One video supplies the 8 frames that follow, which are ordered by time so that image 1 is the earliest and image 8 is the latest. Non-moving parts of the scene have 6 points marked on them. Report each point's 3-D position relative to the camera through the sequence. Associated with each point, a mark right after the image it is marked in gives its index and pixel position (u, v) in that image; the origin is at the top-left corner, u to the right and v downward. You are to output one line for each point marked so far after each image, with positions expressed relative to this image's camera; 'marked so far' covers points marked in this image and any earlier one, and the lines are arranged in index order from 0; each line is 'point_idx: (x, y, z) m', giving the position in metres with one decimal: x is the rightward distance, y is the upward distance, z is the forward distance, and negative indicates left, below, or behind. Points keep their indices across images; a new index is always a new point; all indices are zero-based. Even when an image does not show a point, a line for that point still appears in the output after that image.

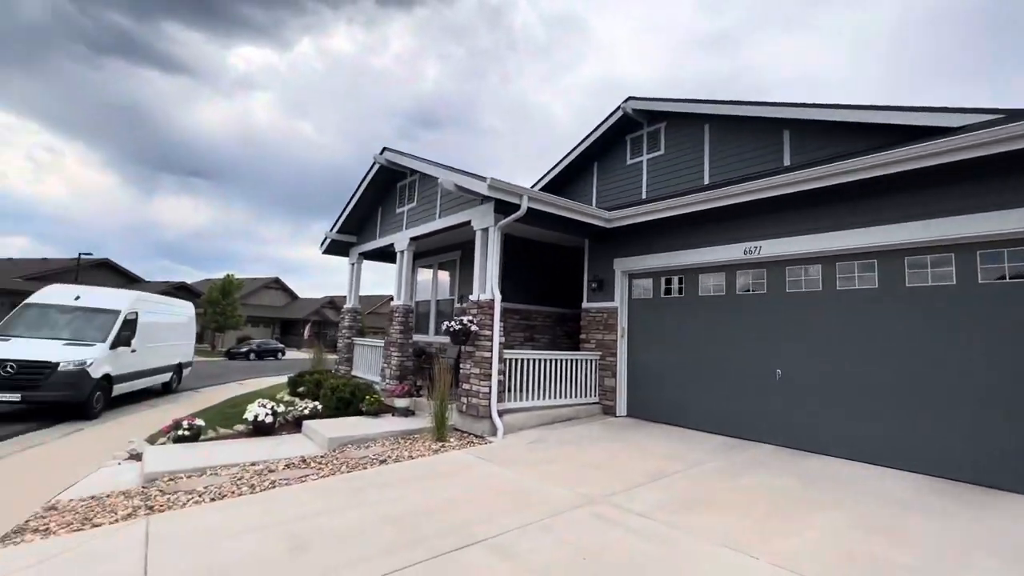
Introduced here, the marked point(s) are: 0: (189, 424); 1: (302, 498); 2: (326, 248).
0: (-4.8, -2.0, +7.1) m
1: (-2.1, -2.2, +4.8) m
2: (-5.1, +1.1, +12.9) m
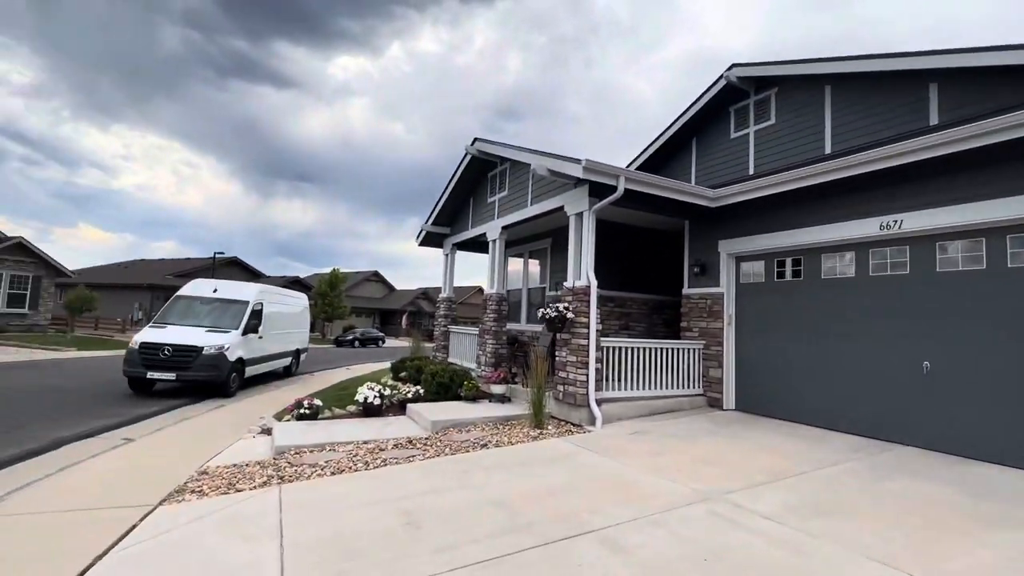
0: (-3.3, -1.9, +7.7) m
1: (-1.0, -2.0, +5.0) m
2: (-2.6, +1.4, +13.4) m
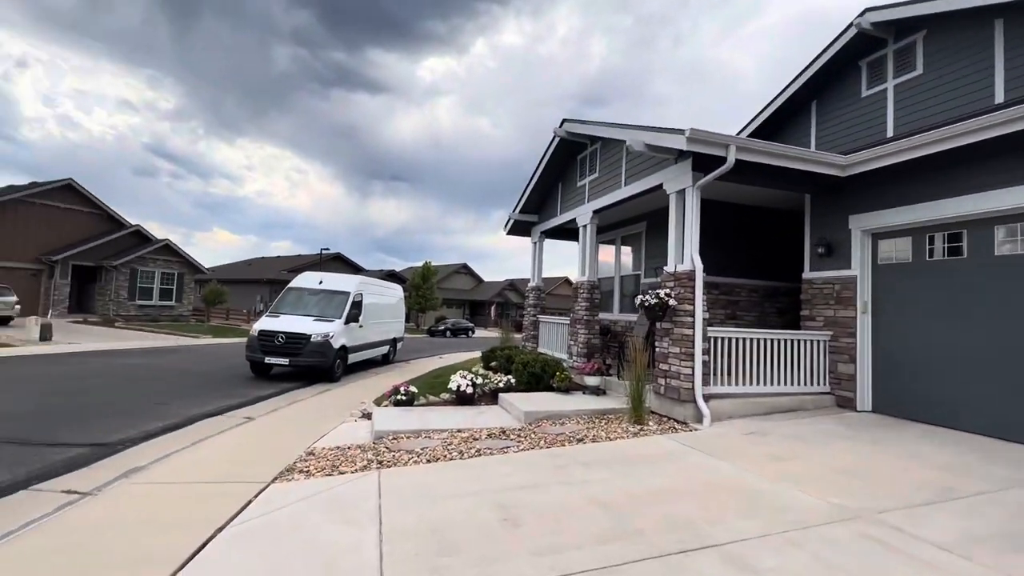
0: (-1.8, -1.7, +7.9) m
1: (0.0, -1.9, +4.8) m
2: (-0.1, +1.7, +13.3) m
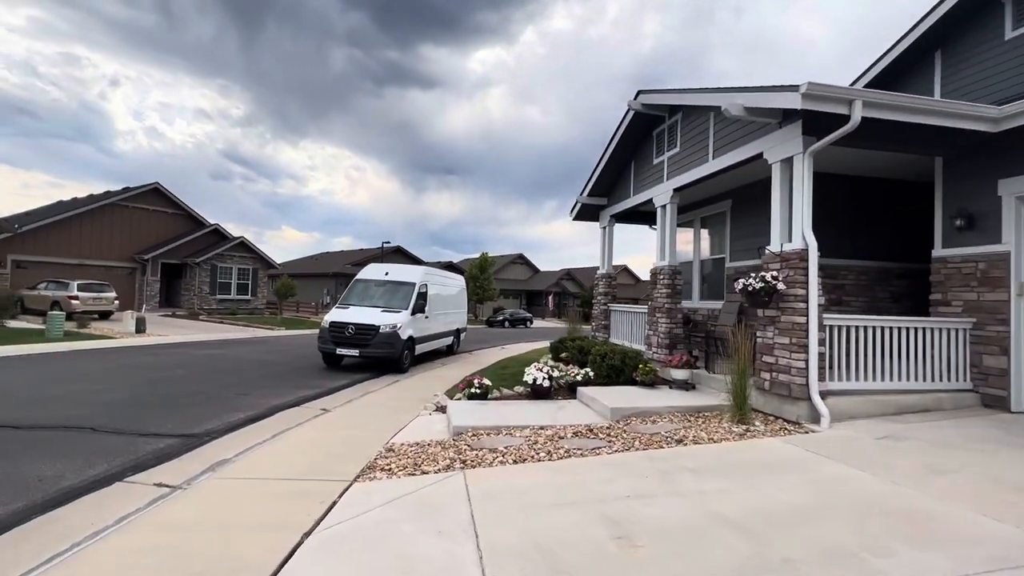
0: (-0.5, -1.5, +7.5) m
1: (+0.9, -1.7, +4.3) m
2: (+1.7, +2.0, +12.7) m
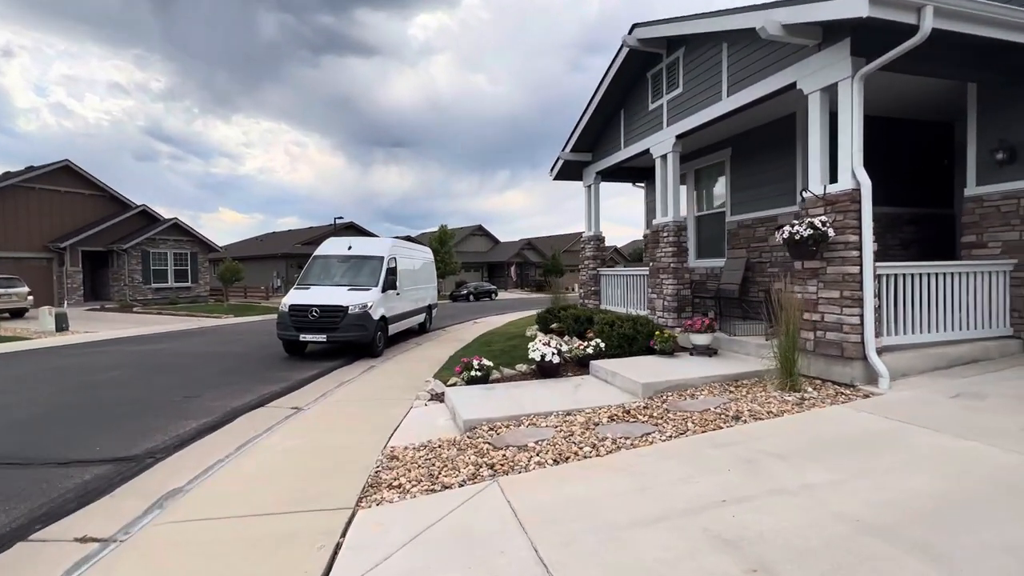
0: (-0.5, -1.1, +6.5) m
1: (+1.2, -1.4, +3.5) m
2: (+1.1, +2.9, +11.6) m
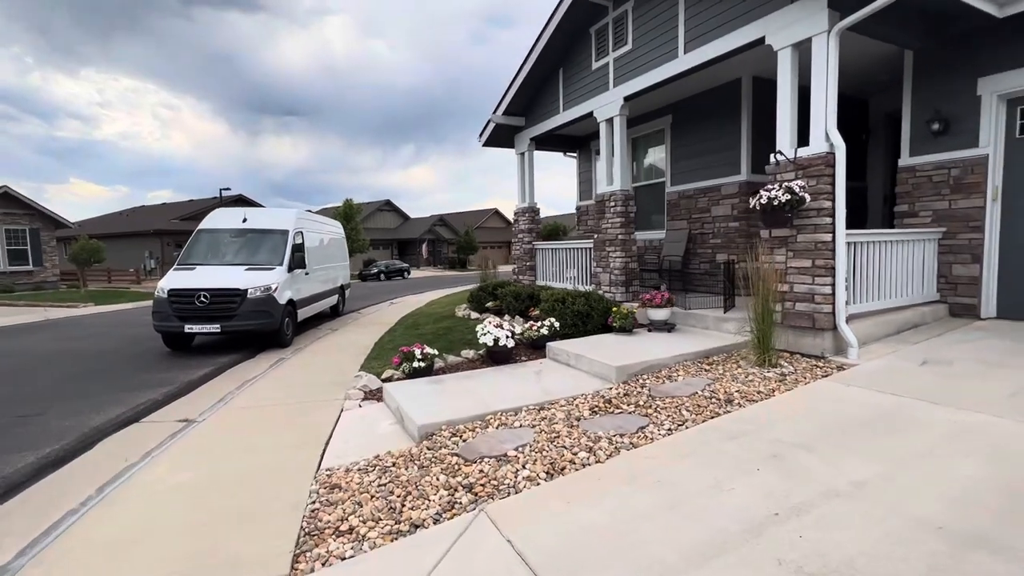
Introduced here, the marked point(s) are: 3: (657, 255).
0: (-1.1, -0.8, +5.6) m
1: (+1.2, -1.2, +2.9) m
2: (-0.6, +3.4, +10.7) m
3: (+2.8, +0.6, +9.0) m
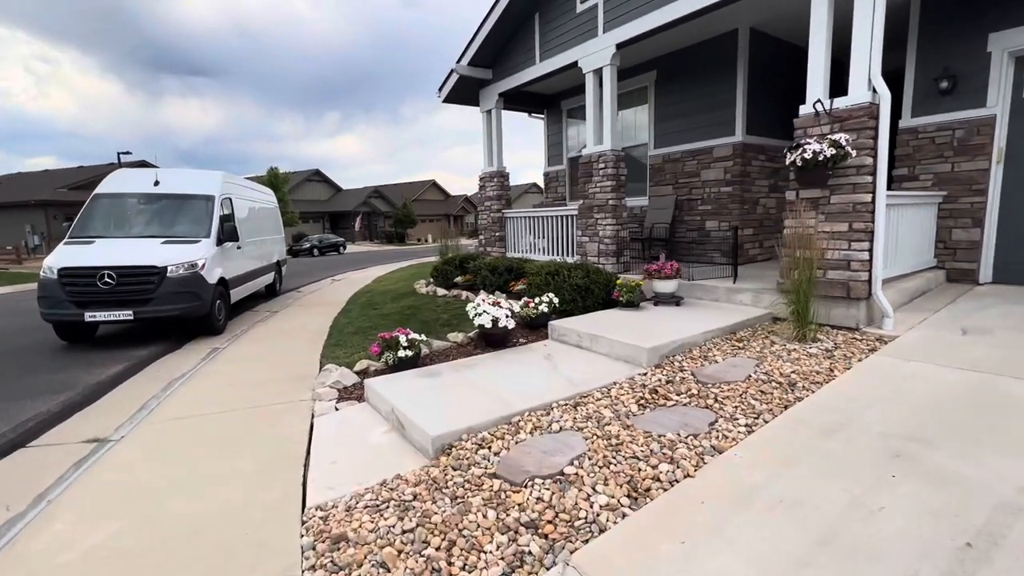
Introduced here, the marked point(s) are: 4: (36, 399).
0: (-1.0, -0.5, +4.6) m
1: (+1.5, -1.0, +2.3) m
2: (-1.3, +4.0, +9.5) m
3: (+2.3, +1.2, +8.4) m
4: (-4.8, -1.1, +4.7) m
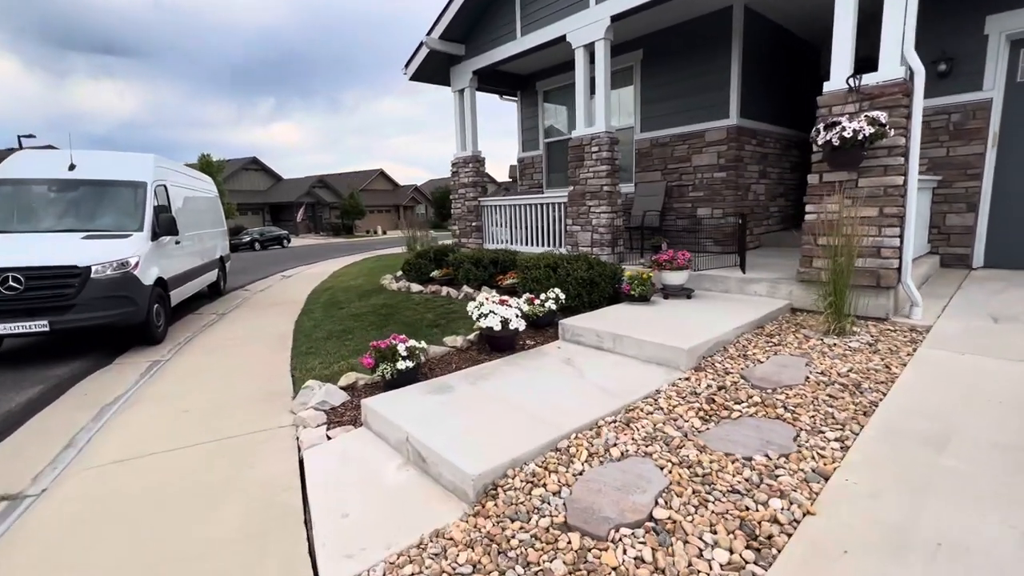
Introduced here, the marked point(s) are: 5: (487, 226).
0: (-0.9, -0.5, +3.9) m
1: (+1.9, -1.0, +1.9) m
2: (-1.8, +4.0, +8.7) m
3: (+2.0, +1.3, +8.0) m
4: (-4.6, -1.2, +3.6) m
5: (-0.4, +1.2, +8.7) m
